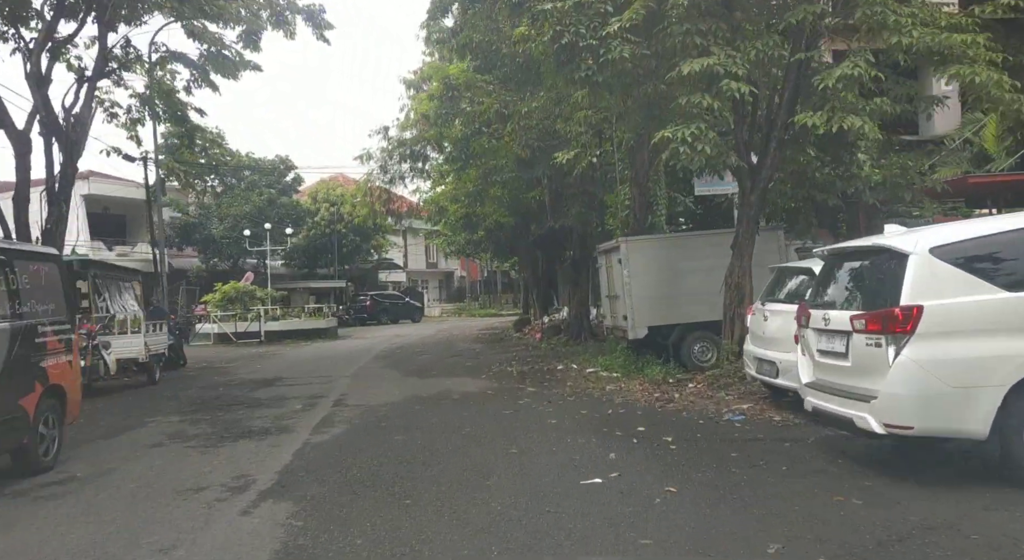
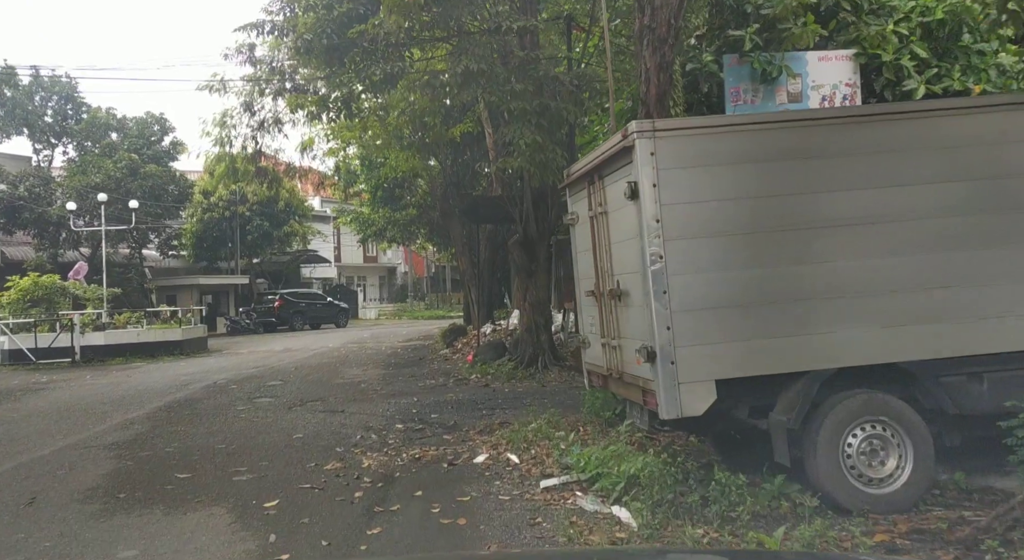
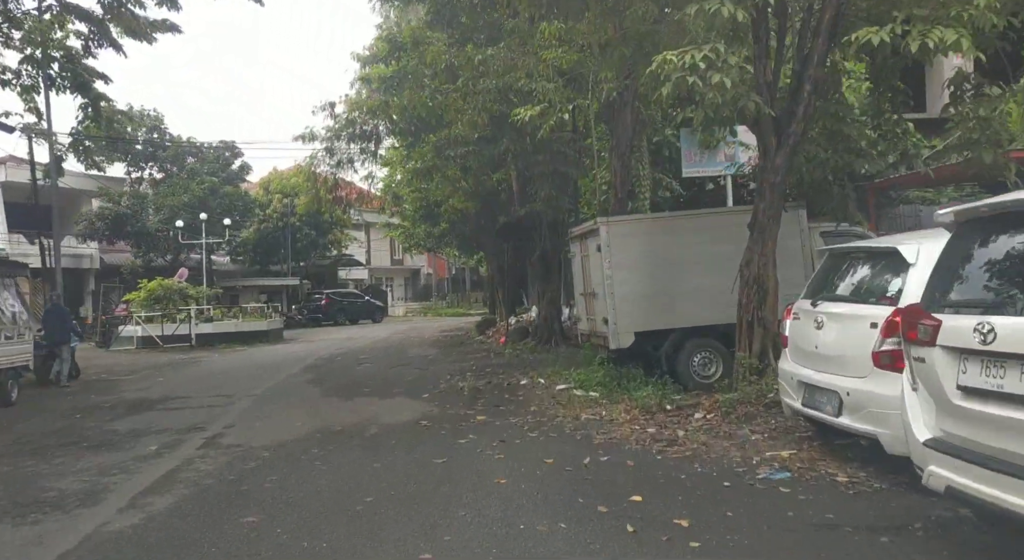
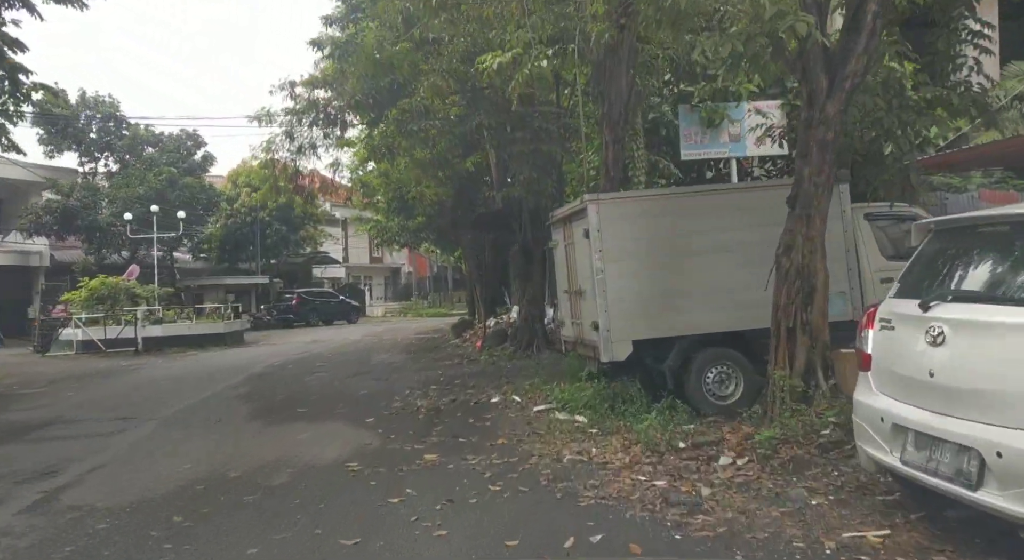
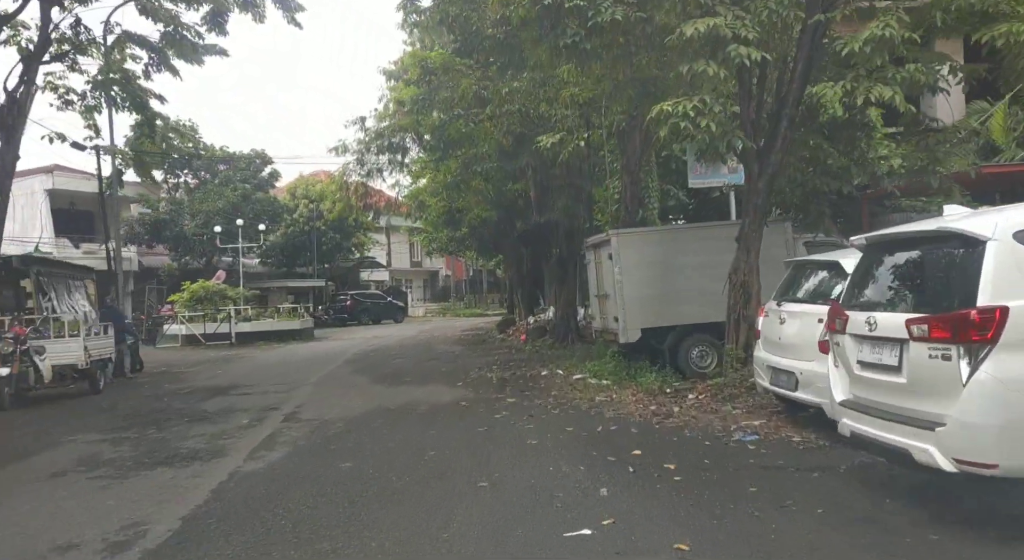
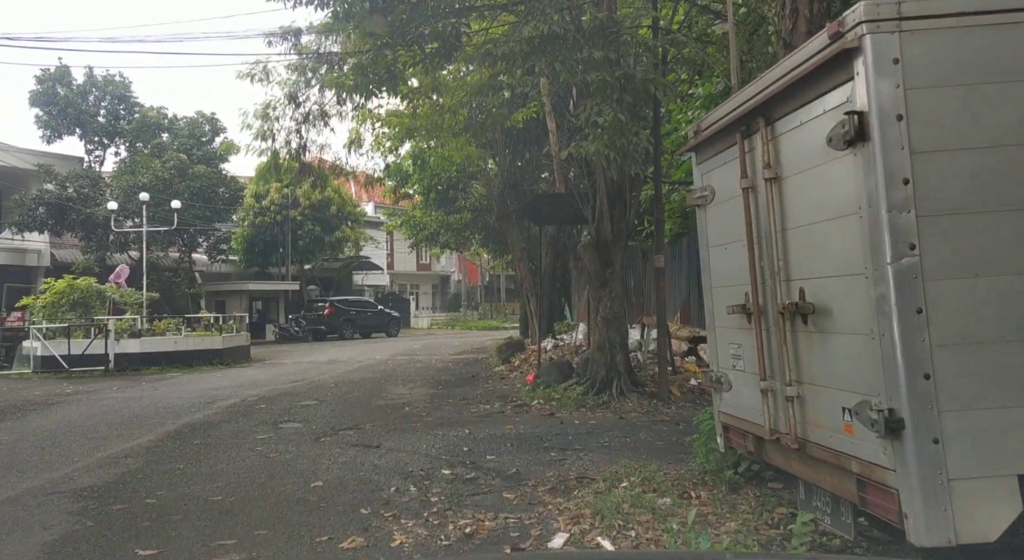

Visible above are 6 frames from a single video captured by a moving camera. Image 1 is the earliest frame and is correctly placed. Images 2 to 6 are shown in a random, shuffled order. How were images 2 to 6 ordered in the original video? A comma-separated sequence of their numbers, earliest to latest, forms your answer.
5, 3, 4, 2, 6
